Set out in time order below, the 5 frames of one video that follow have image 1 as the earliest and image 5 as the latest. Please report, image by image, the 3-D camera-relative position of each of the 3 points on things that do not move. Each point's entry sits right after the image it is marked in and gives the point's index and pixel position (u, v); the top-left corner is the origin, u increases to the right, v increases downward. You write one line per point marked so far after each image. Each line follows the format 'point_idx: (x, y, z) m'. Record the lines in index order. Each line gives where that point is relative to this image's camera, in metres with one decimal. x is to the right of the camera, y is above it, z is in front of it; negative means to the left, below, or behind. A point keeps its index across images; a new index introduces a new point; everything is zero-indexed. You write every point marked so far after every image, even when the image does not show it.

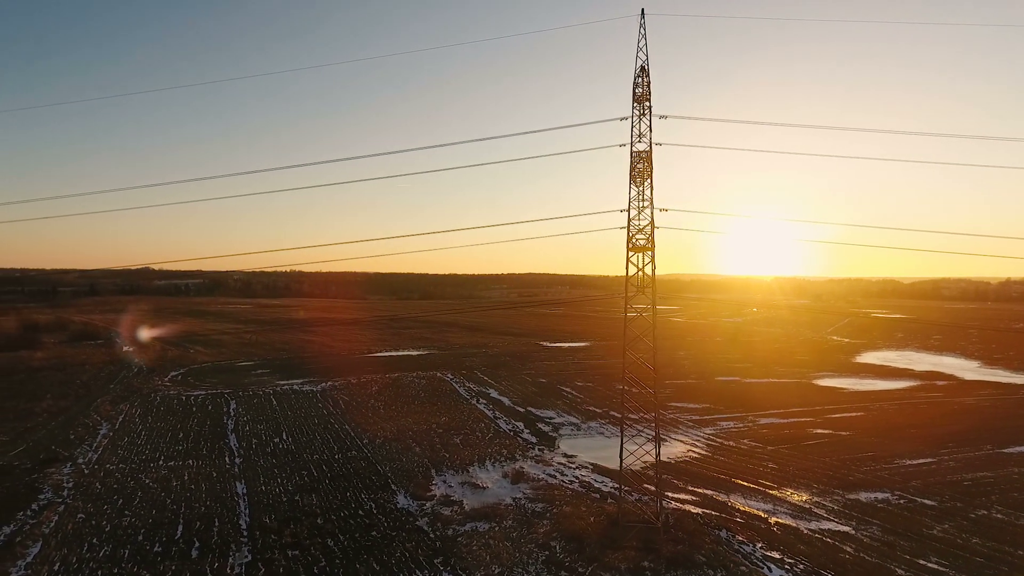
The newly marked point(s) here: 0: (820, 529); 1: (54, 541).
0: (+8.2, -6.4, +16.2) m
1: (-12.3, -6.7, +16.2) m
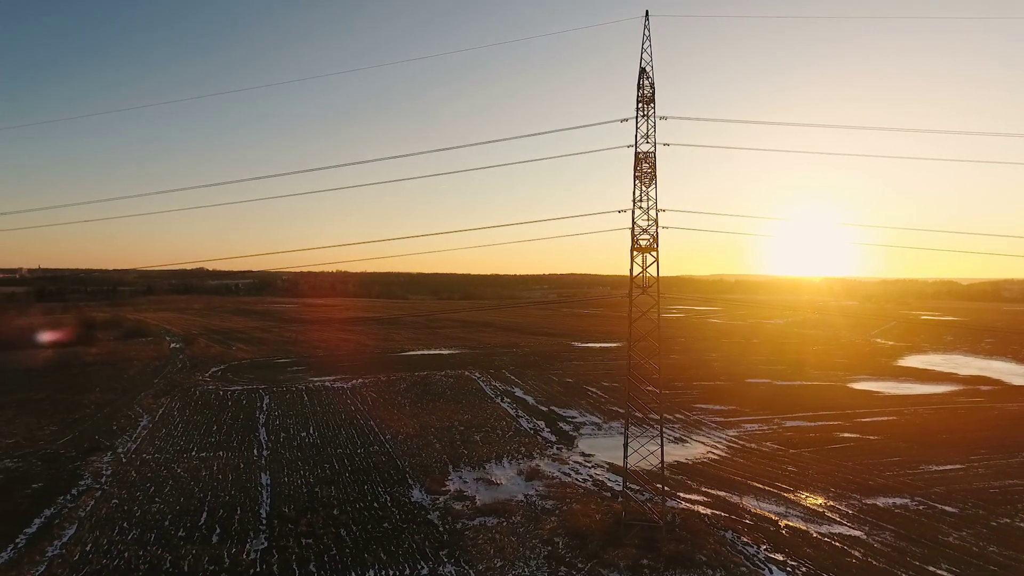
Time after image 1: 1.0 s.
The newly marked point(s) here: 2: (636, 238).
0: (+8.4, -6.4, +16.0) m
1: (-12.1, -6.7, +17.2) m
2: (+3.0, +1.2, +15.2) m
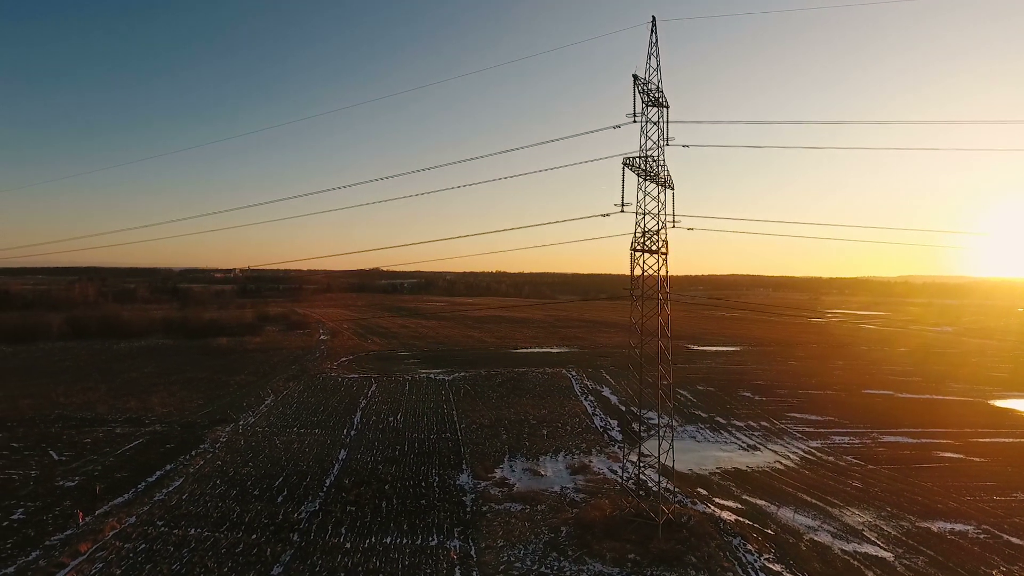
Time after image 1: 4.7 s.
0: (+8.5, -6.5, +15.0) m
1: (-11.1, -6.6, +21.0) m
2: (+3.2, +1.2, +15.5) m
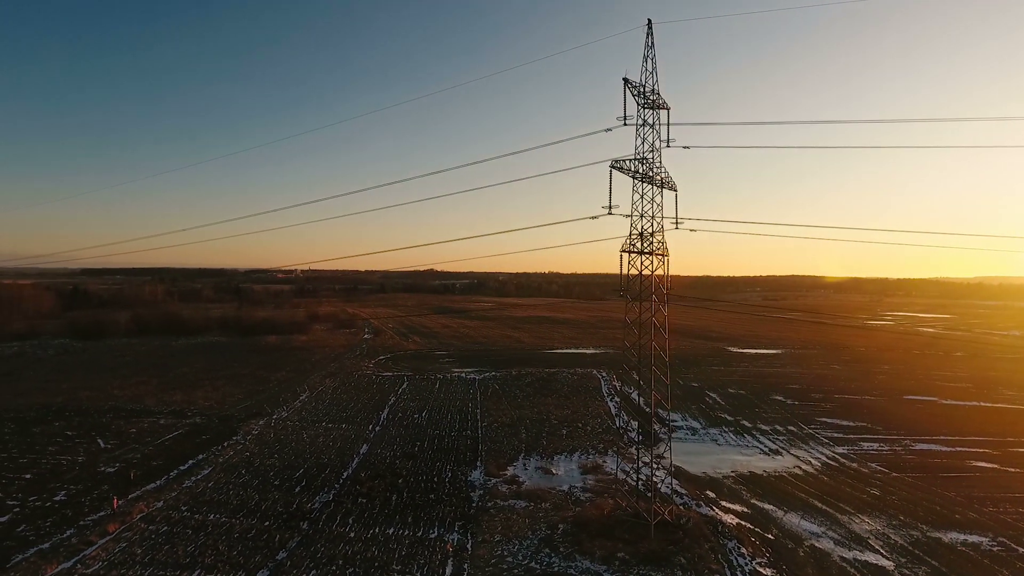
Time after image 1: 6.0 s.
0: (+8.3, -6.5, +14.6) m
1: (-10.8, -6.6, +22.3) m
2: (+3.1, +1.2, +15.6) m
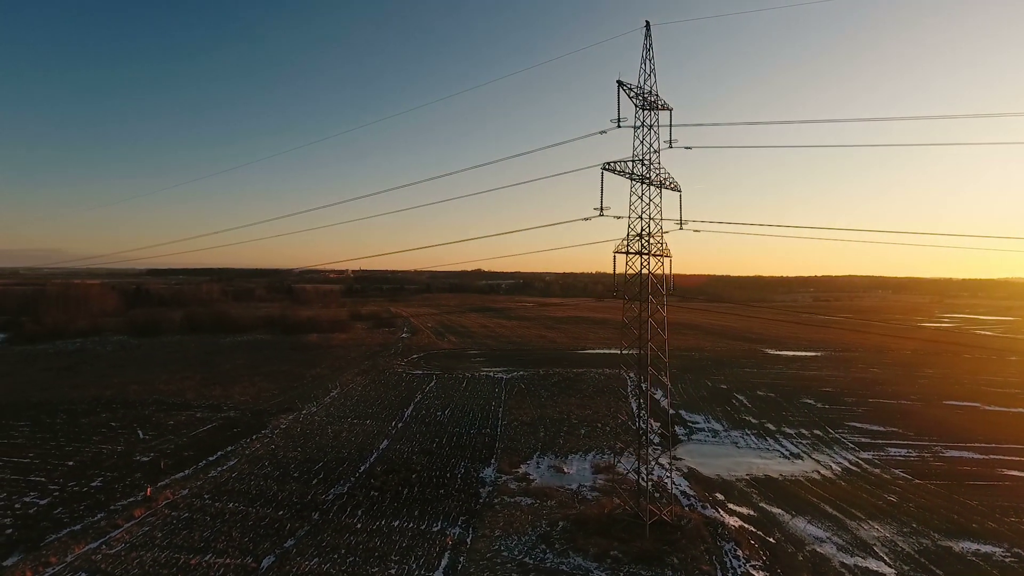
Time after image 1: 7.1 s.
0: (+8.2, -6.5, +14.4) m
1: (-10.3, -6.6, +23.3) m
2: (+3.0, +1.2, +15.7) m
